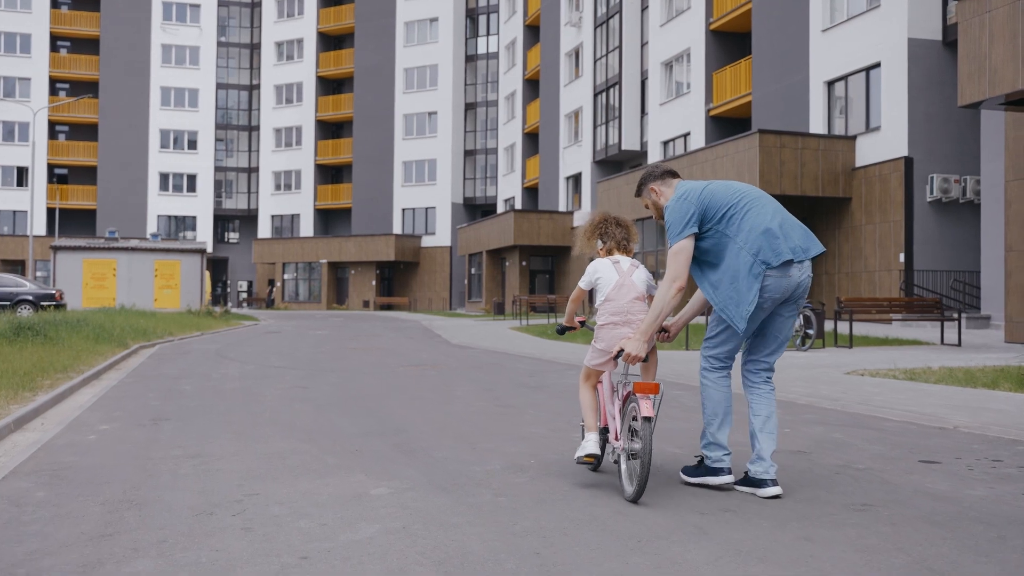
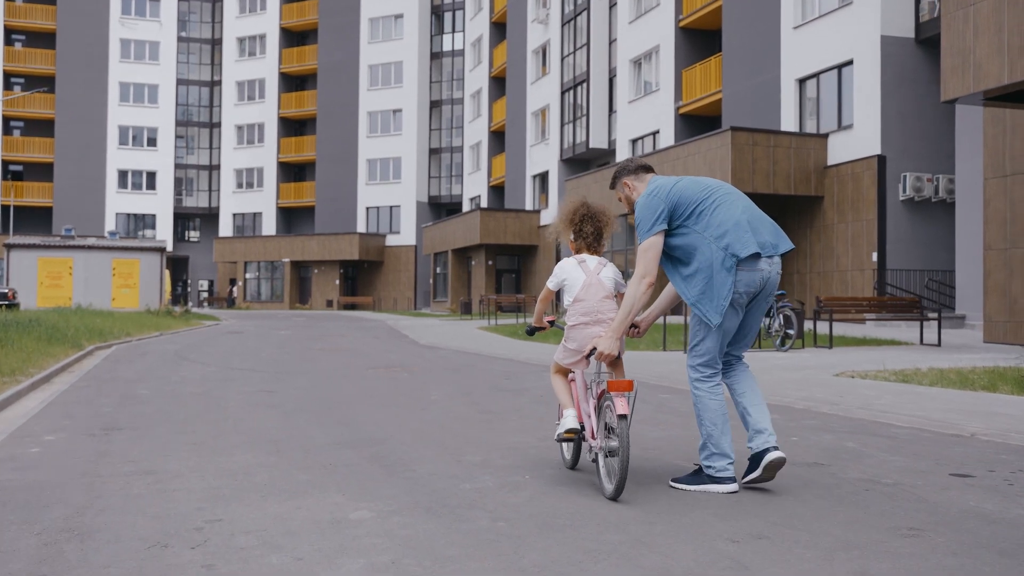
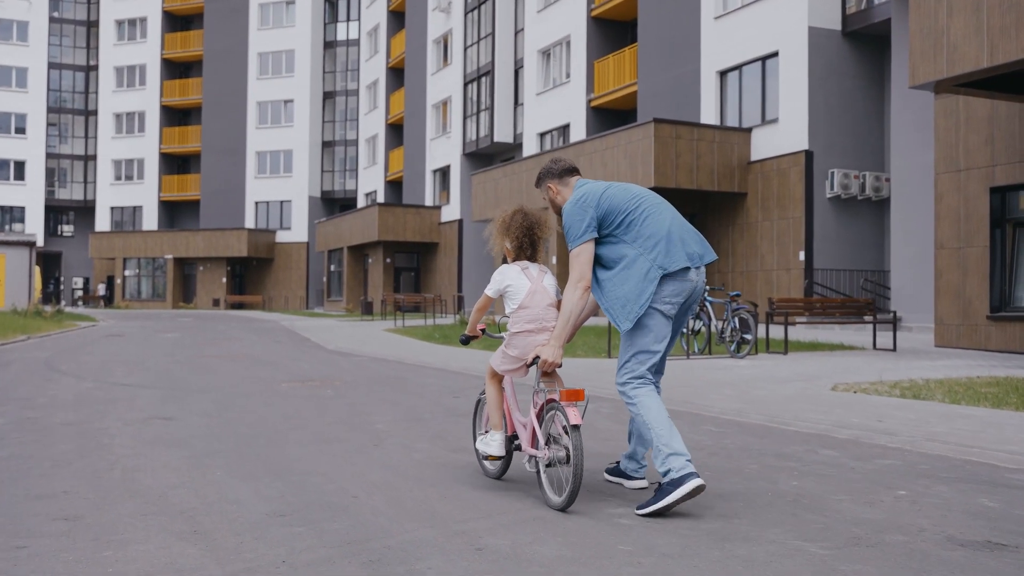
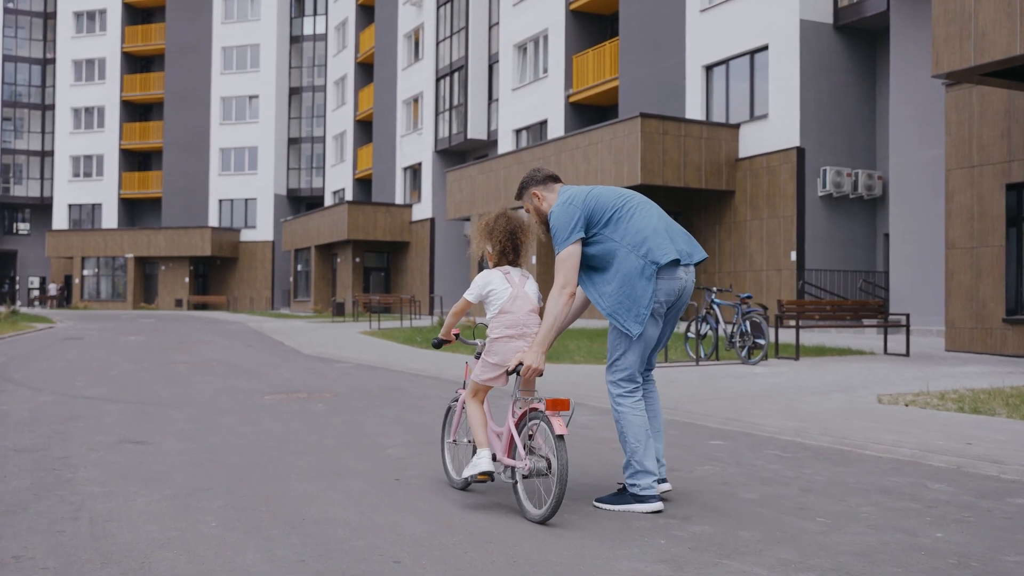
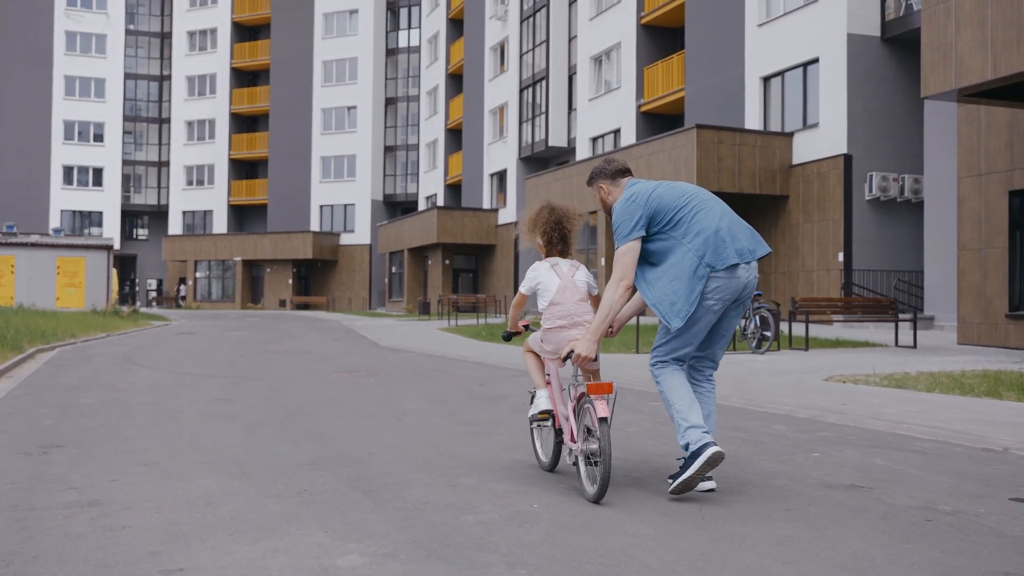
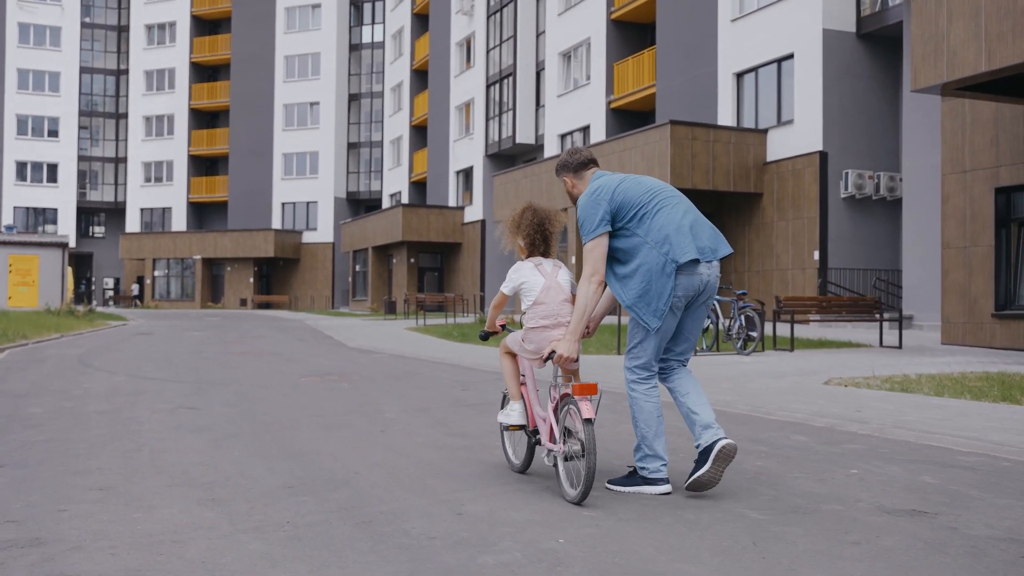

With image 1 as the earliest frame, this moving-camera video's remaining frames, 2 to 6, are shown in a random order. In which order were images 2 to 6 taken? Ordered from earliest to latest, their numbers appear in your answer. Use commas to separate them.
2, 5, 6, 3, 4
